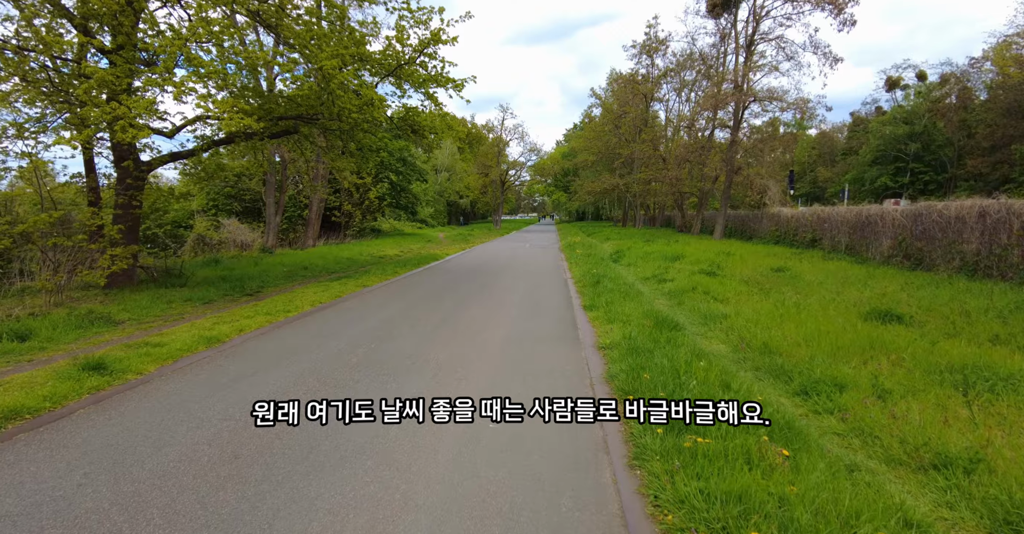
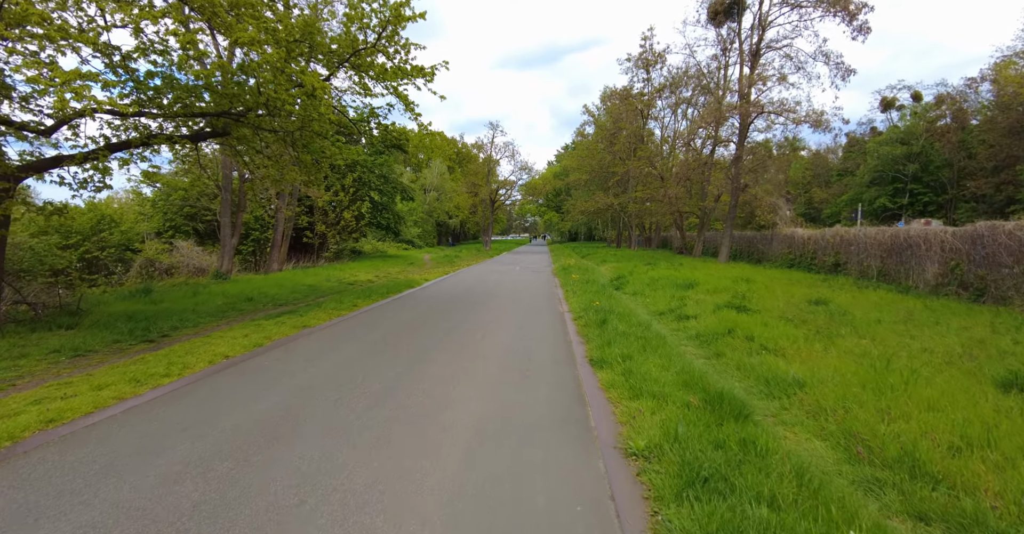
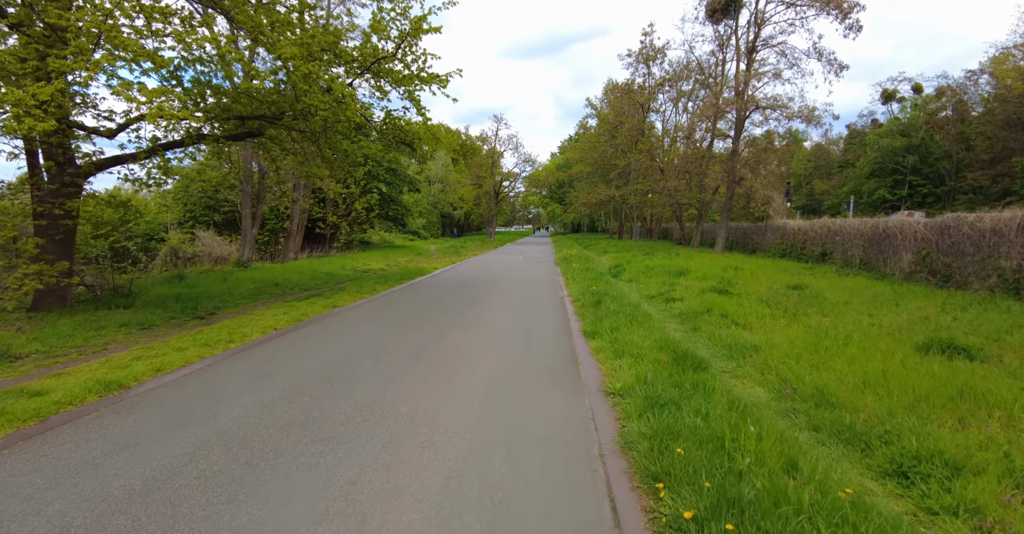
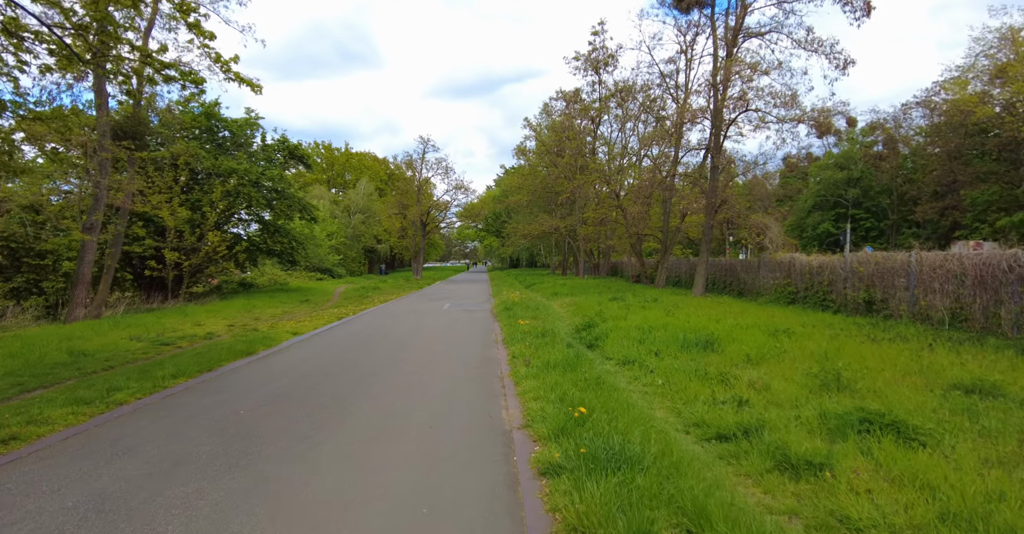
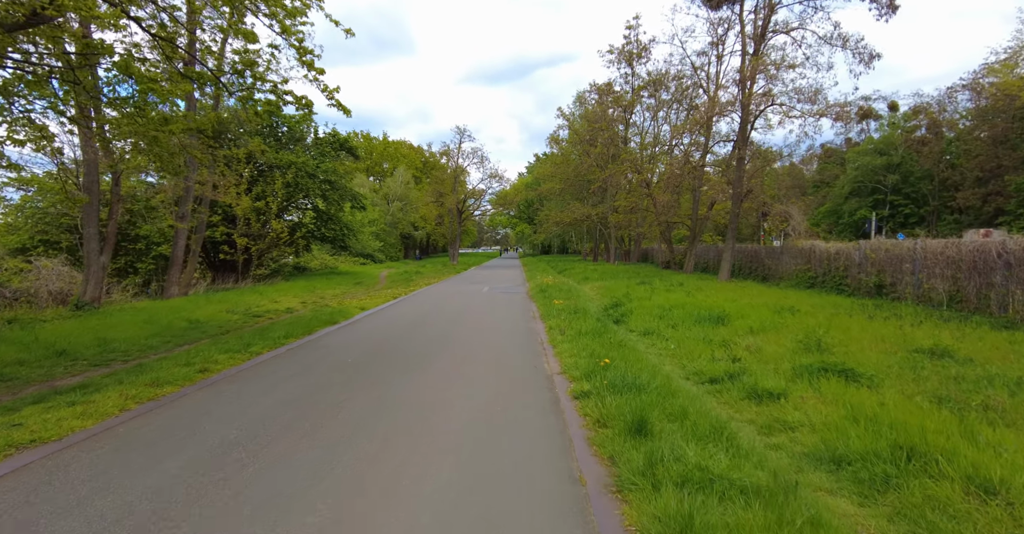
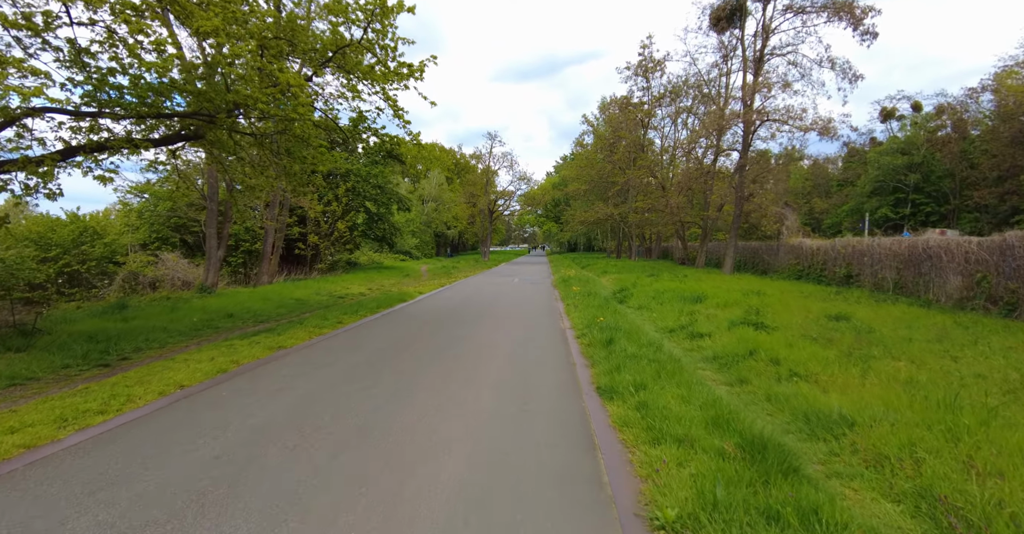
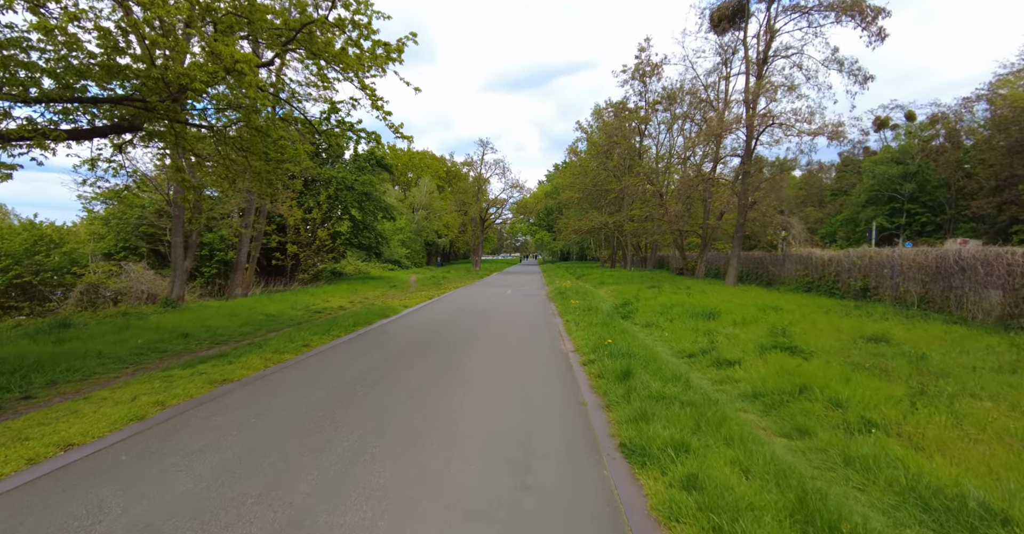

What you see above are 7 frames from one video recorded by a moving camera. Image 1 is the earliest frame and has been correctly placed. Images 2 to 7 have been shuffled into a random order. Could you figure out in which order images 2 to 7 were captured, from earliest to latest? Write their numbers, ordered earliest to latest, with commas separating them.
3, 2, 6, 7, 5, 4
